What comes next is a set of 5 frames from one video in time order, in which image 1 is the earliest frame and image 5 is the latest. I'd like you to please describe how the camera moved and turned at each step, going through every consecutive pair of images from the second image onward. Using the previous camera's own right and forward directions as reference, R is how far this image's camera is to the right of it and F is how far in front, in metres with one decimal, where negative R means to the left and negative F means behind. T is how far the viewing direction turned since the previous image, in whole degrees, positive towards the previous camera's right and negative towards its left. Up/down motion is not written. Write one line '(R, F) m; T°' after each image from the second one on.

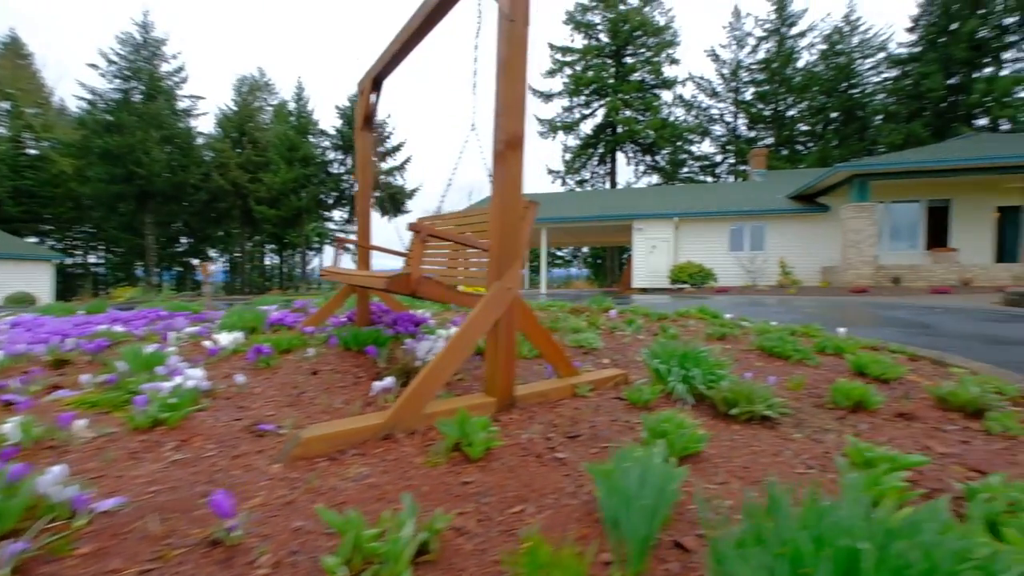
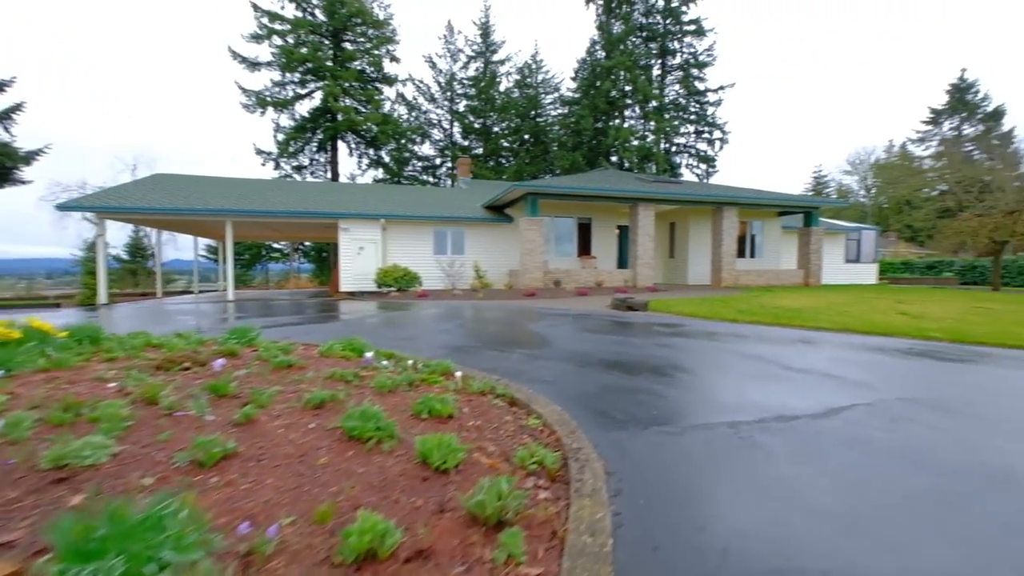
(+1.1, +0.5) m; +32°
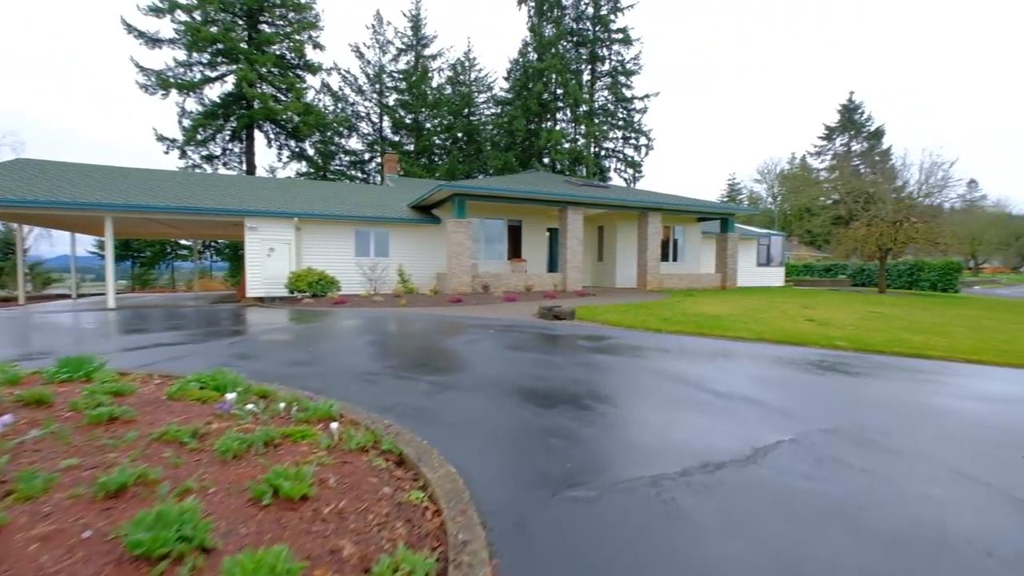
(+0.3, +0.5) m; +8°
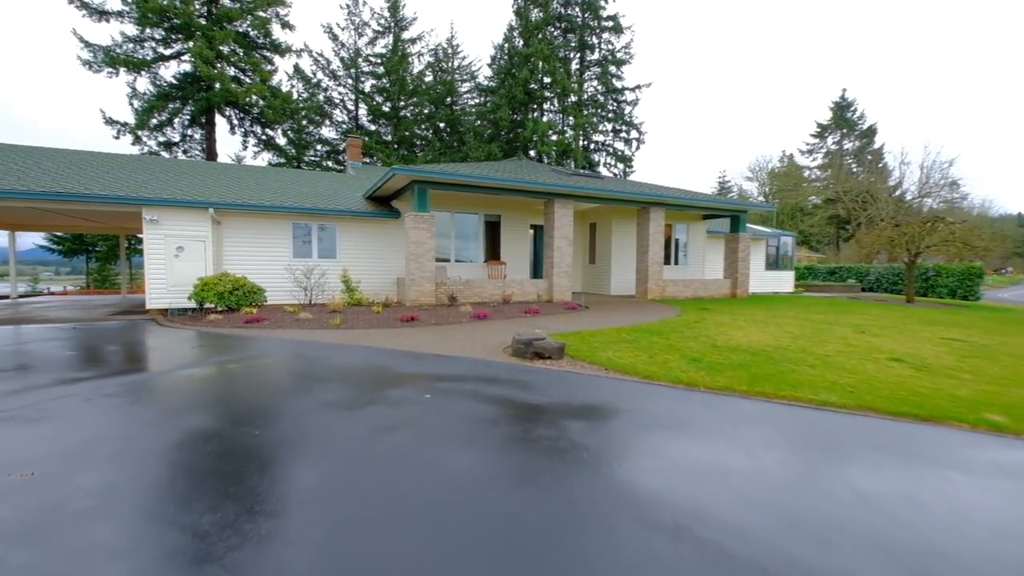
(+0.4, +3.0) m; +2°
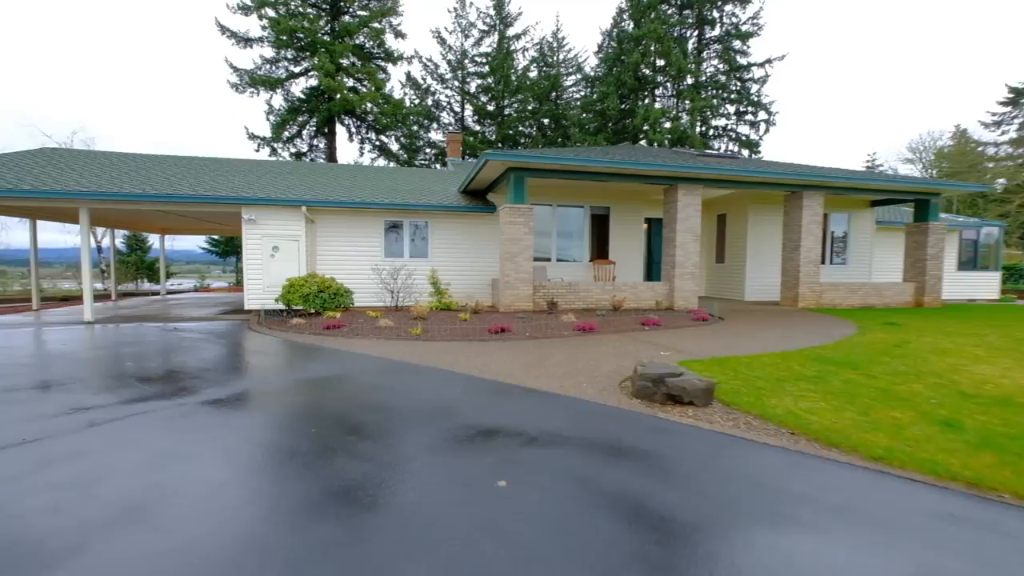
(-0.2, +1.9) m; -13°
